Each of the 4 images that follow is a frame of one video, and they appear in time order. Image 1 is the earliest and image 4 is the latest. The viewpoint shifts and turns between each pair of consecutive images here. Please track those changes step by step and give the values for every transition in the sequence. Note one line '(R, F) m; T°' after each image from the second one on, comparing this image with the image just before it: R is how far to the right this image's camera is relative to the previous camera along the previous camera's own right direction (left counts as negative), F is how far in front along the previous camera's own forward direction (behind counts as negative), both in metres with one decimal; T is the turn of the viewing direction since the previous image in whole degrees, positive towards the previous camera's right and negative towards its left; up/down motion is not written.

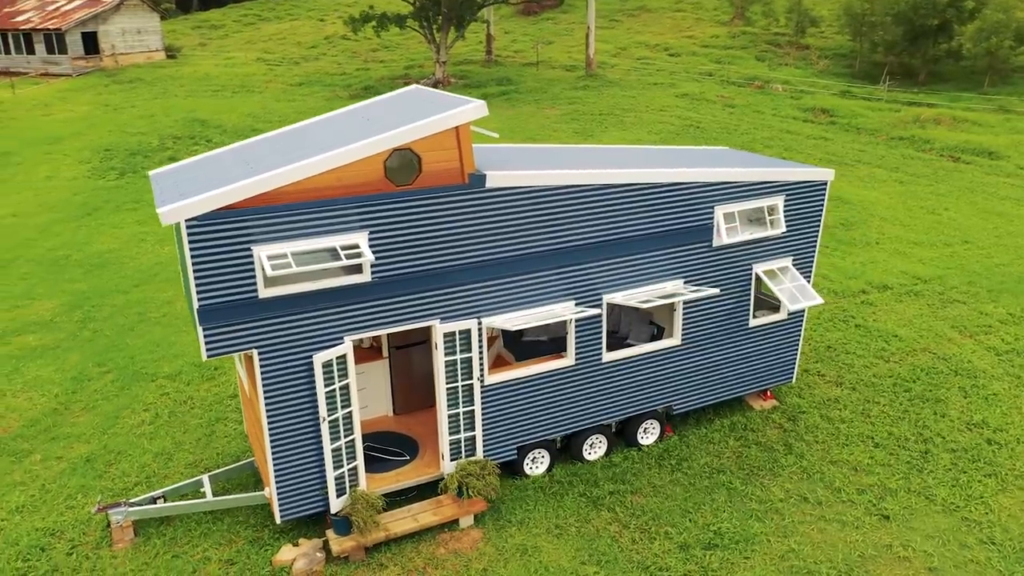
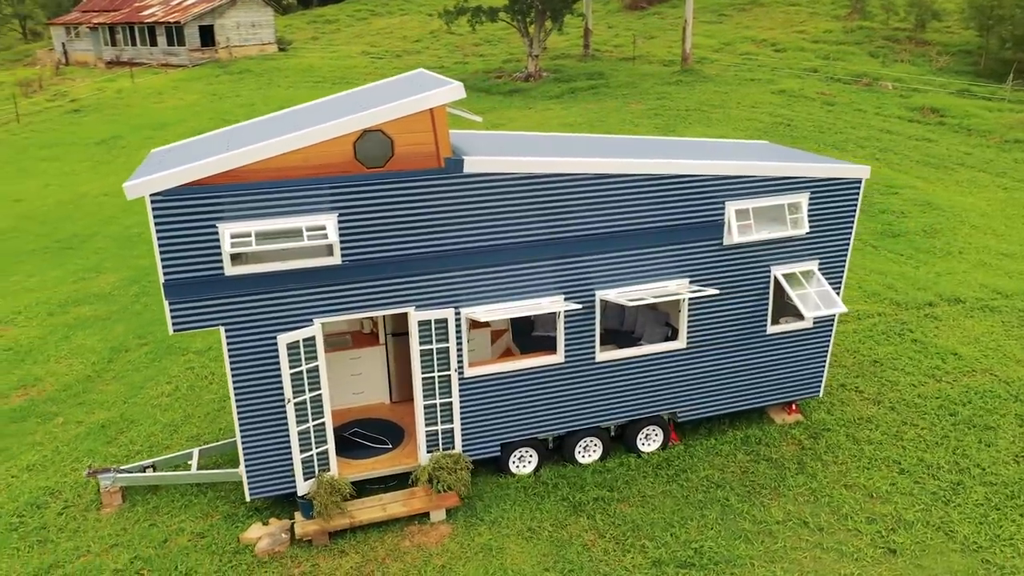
(+1.2, +0.4) m; -7°
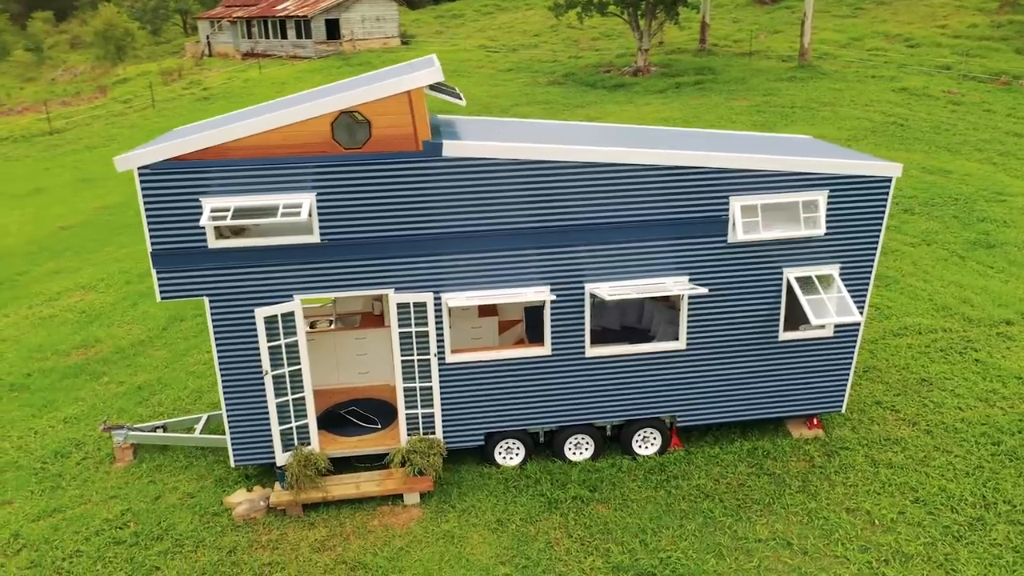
(+1.4, +0.2) m; -9°
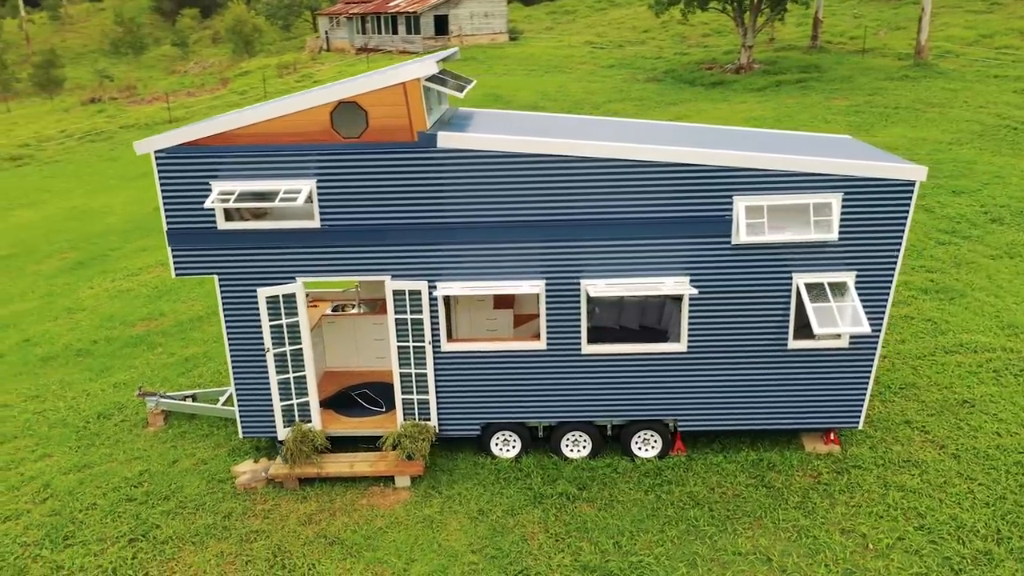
(+1.2, 0.0) m; -8°
